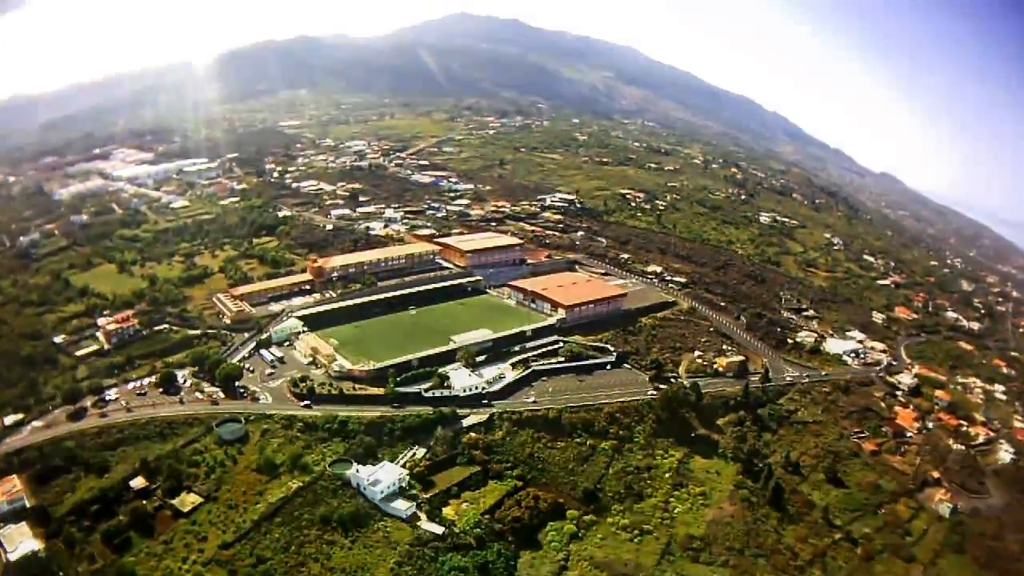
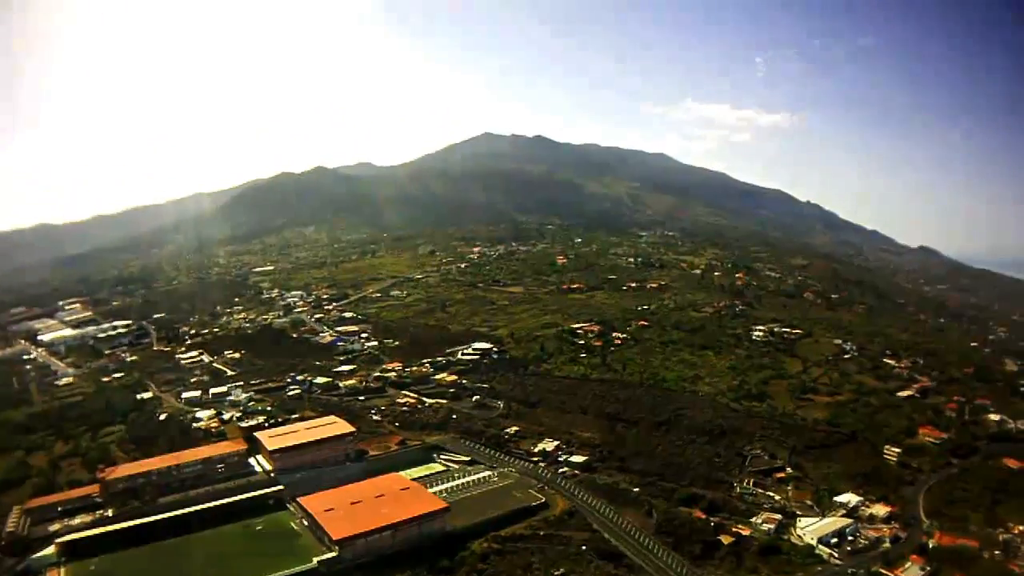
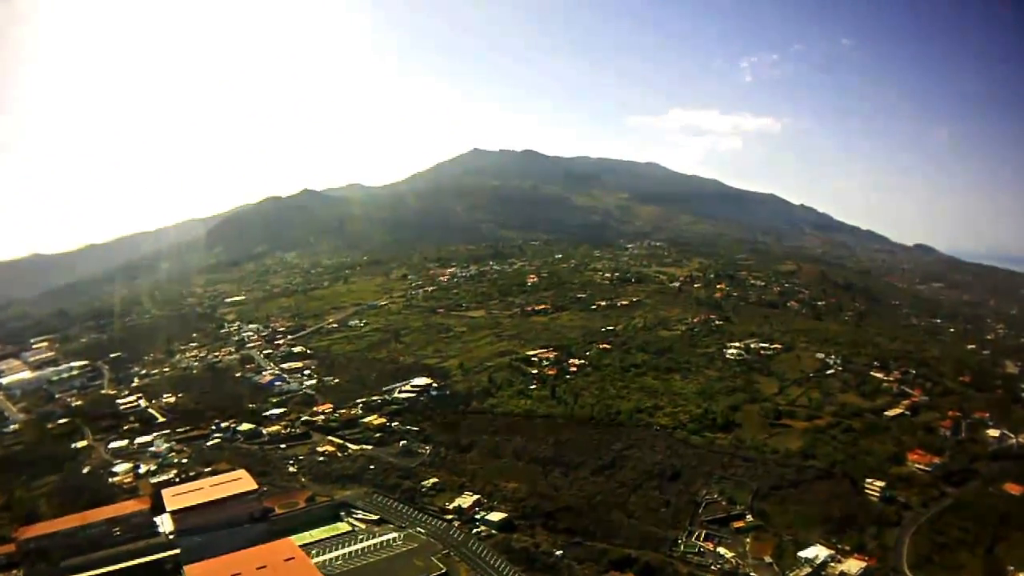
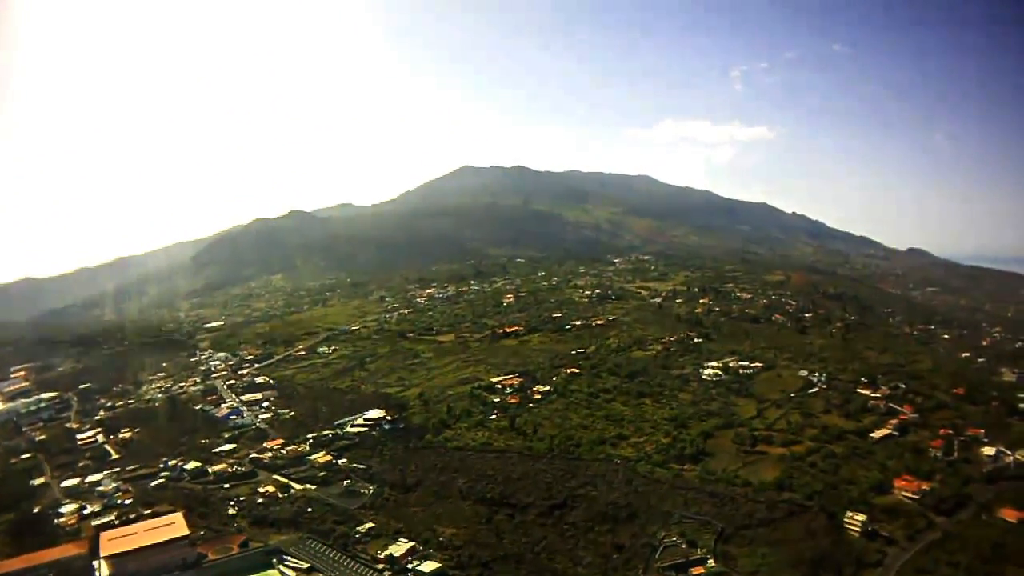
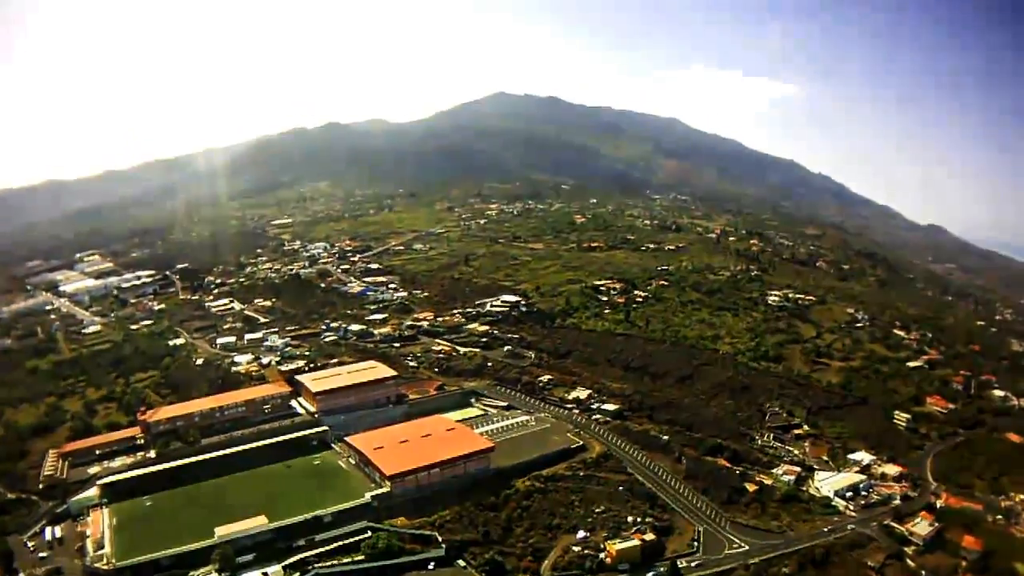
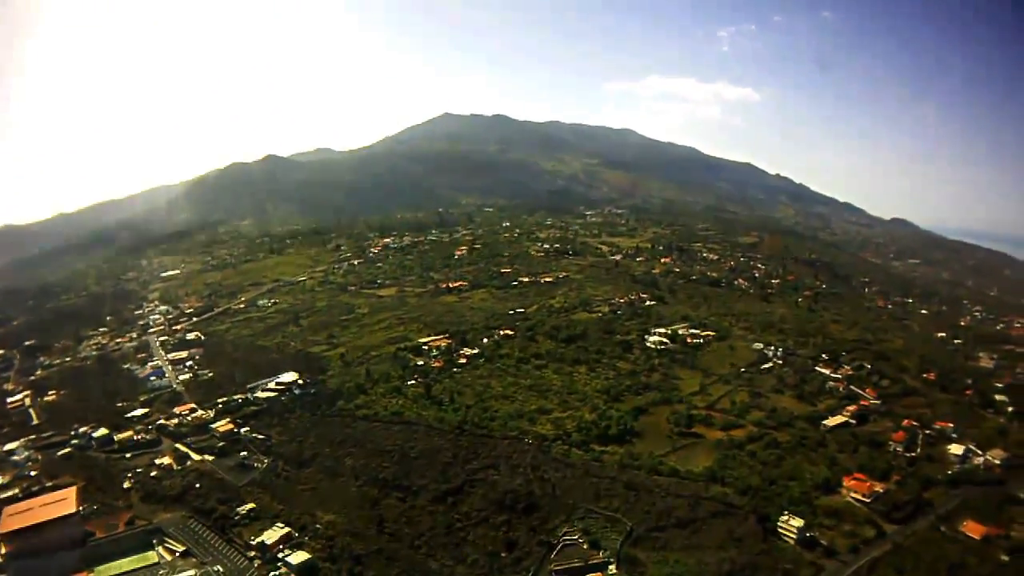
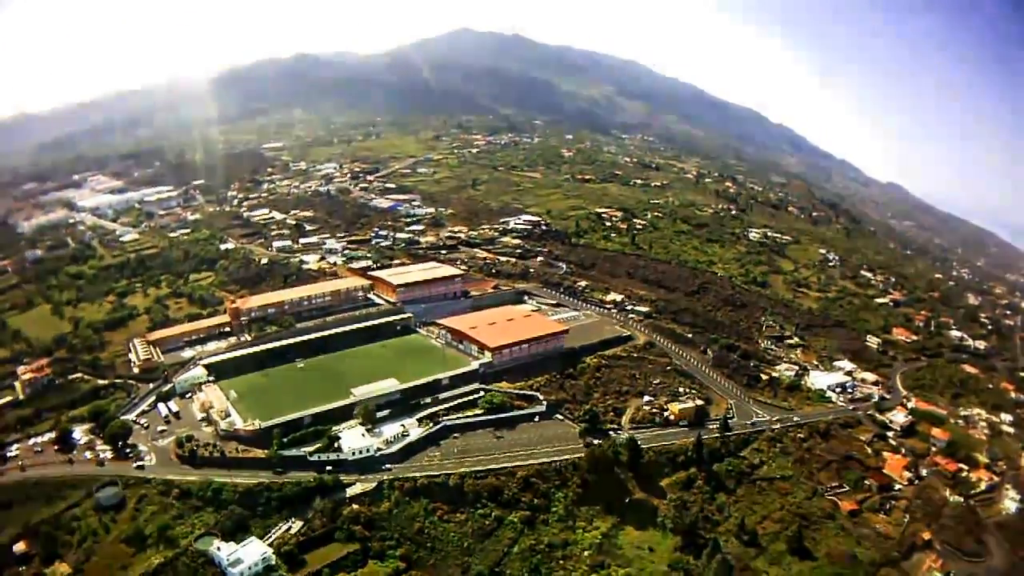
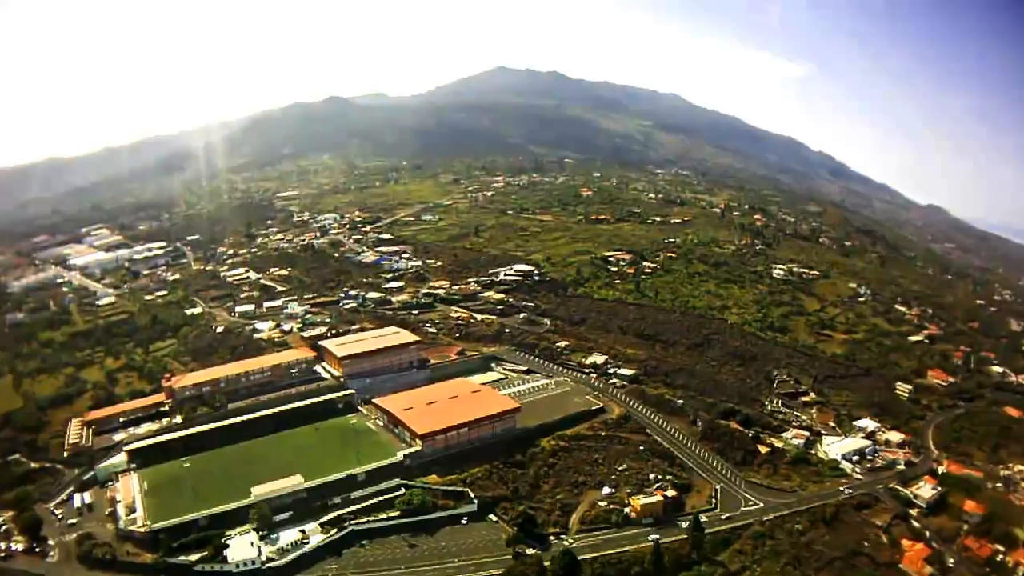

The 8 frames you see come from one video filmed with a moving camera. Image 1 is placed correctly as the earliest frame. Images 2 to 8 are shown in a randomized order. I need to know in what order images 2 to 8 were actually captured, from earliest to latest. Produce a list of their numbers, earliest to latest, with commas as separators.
7, 8, 5, 2, 3, 4, 6
